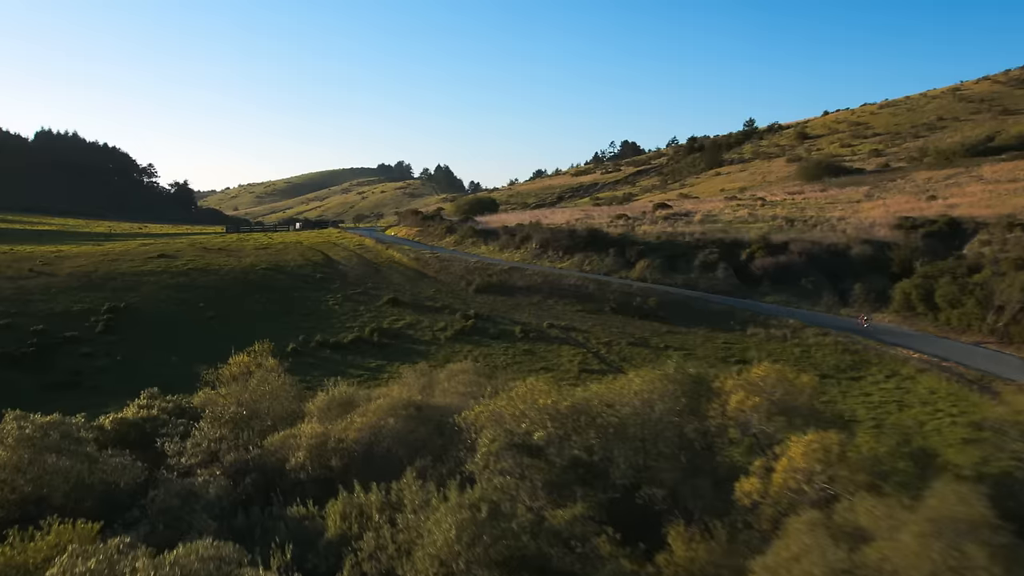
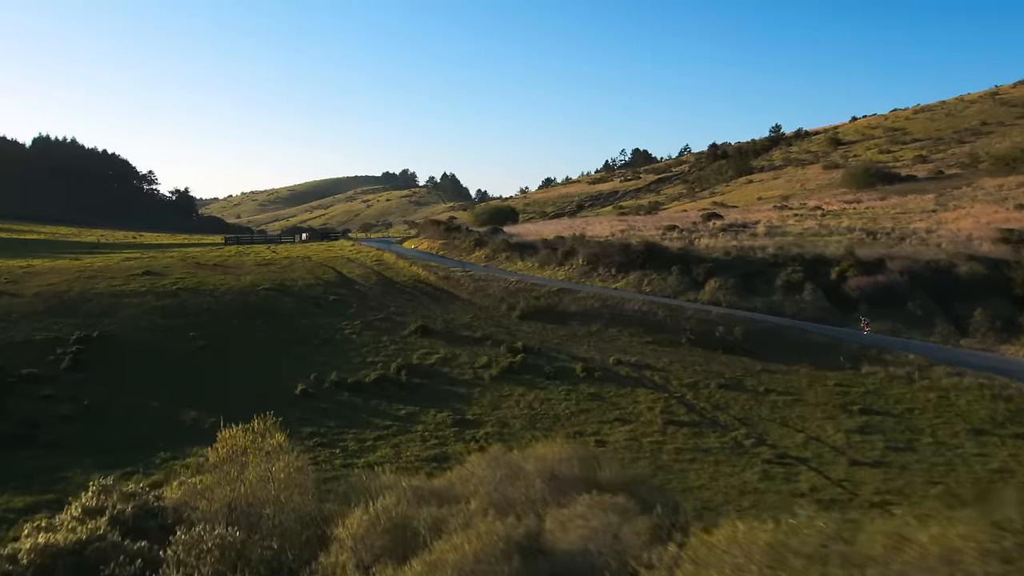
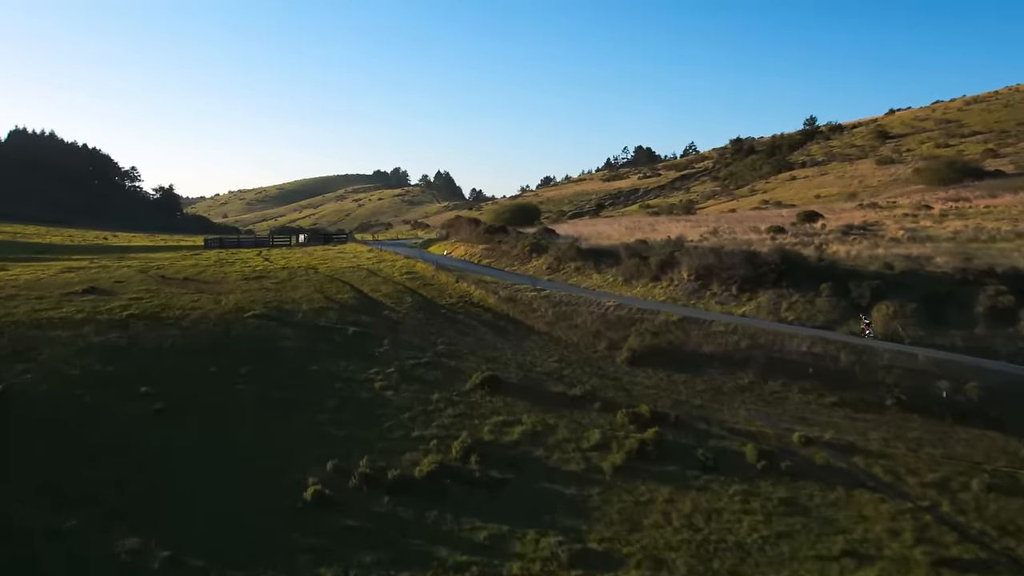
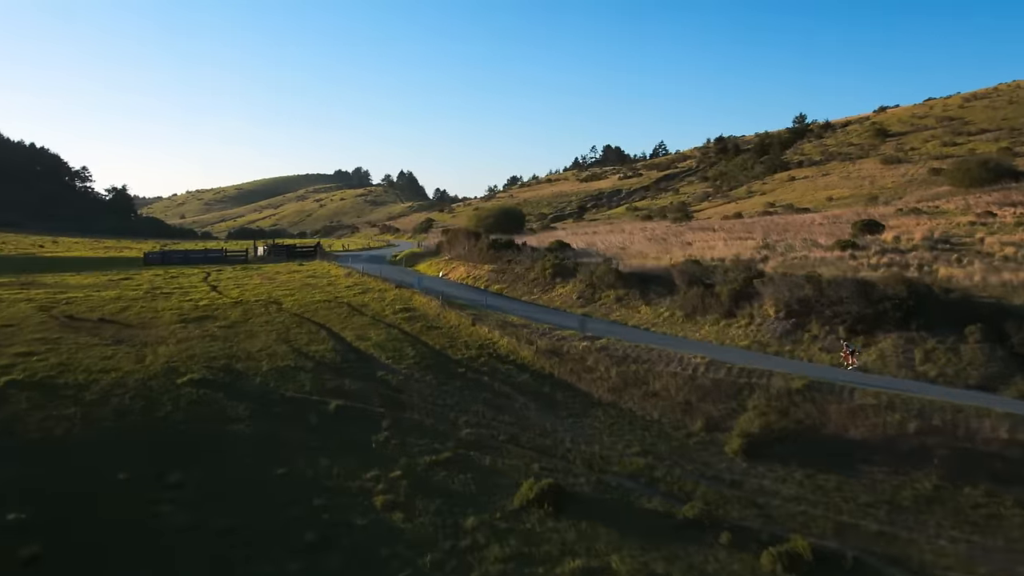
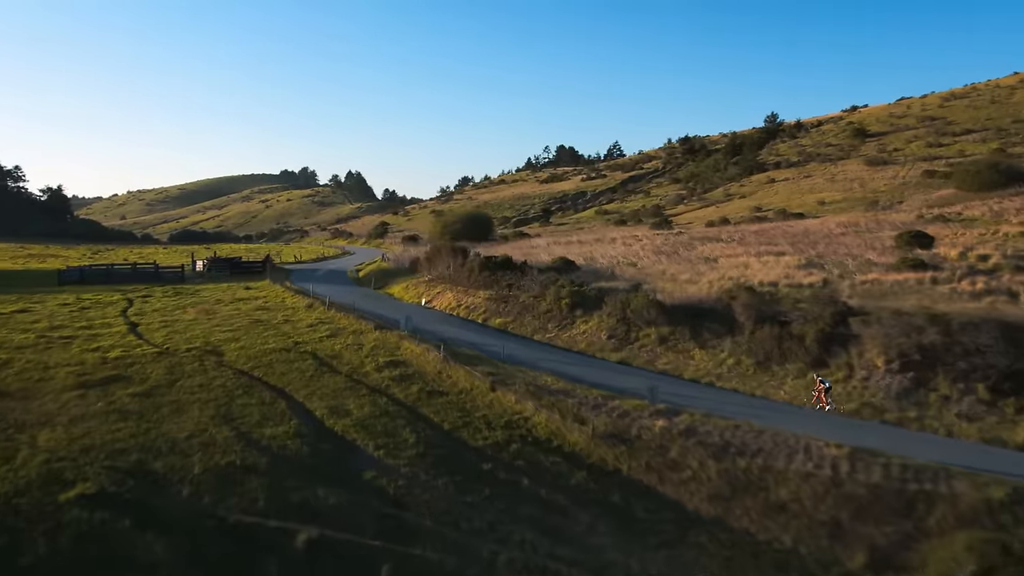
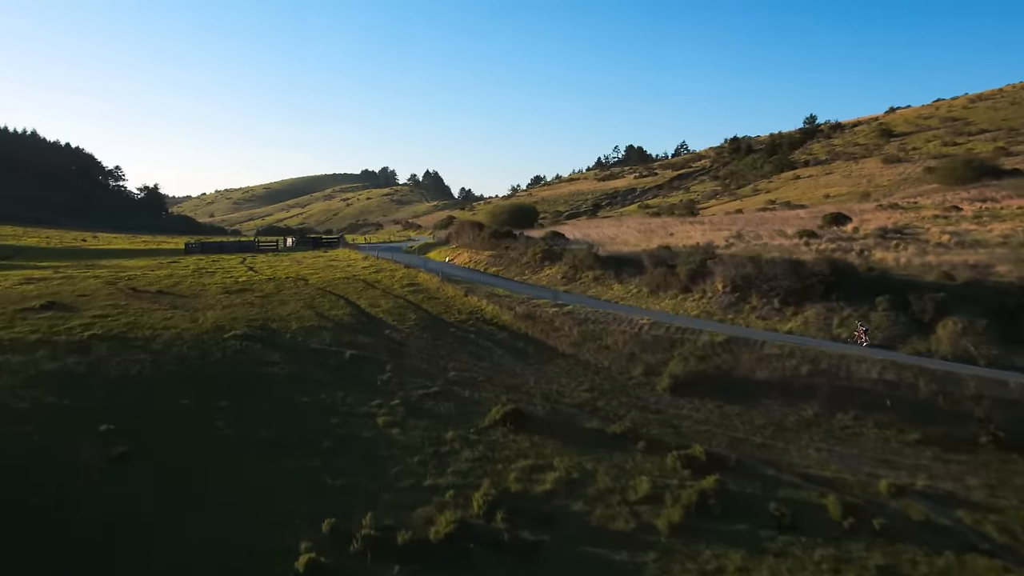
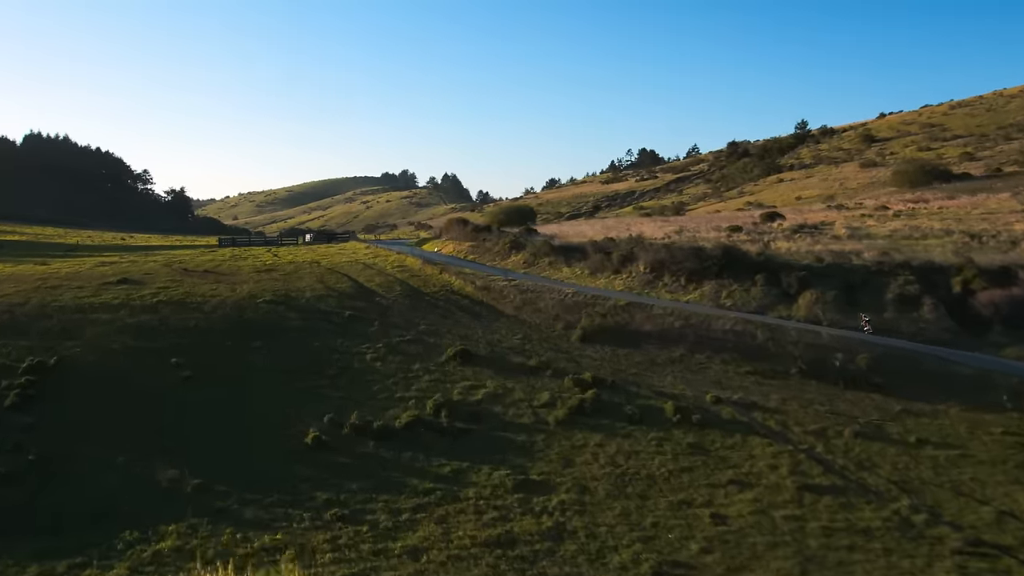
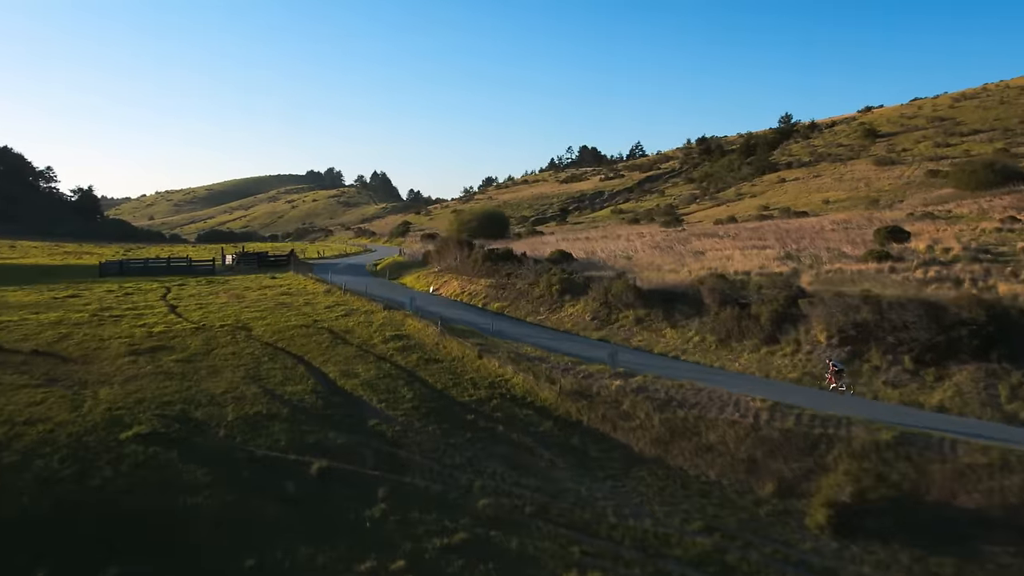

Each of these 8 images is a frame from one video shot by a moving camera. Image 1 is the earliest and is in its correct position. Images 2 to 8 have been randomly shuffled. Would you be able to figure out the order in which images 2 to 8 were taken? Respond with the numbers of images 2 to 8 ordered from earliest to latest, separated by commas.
2, 7, 3, 6, 4, 8, 5
